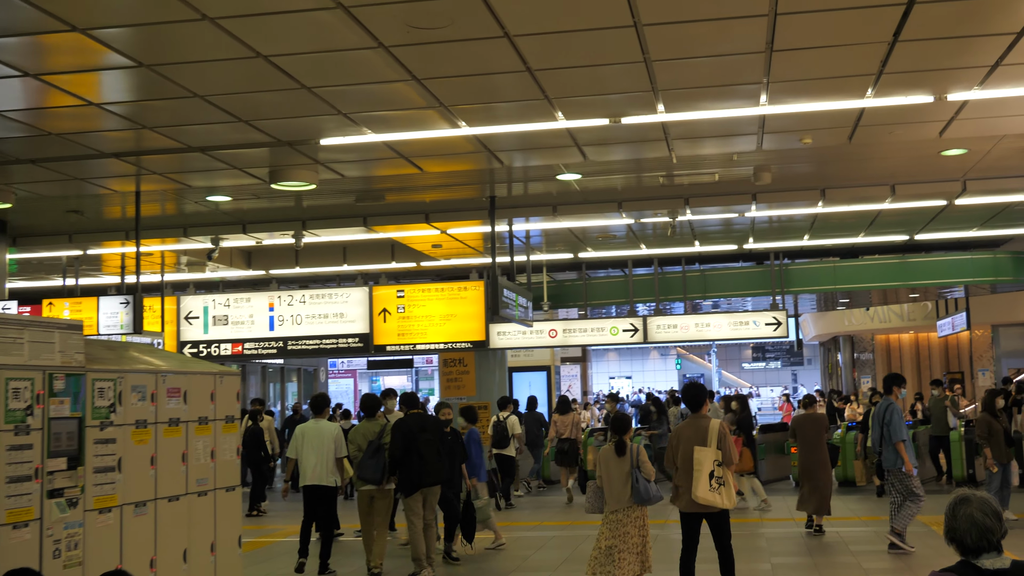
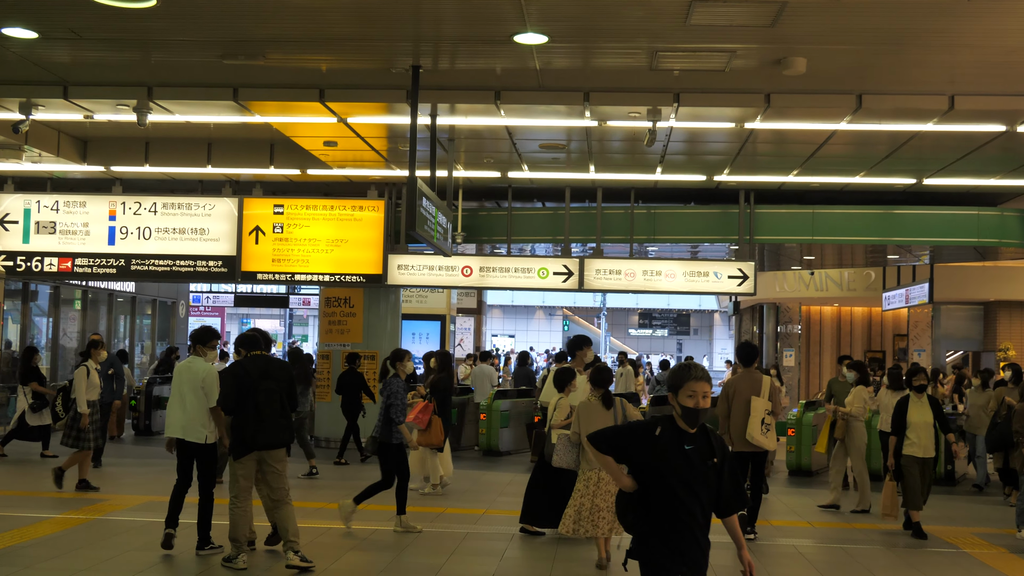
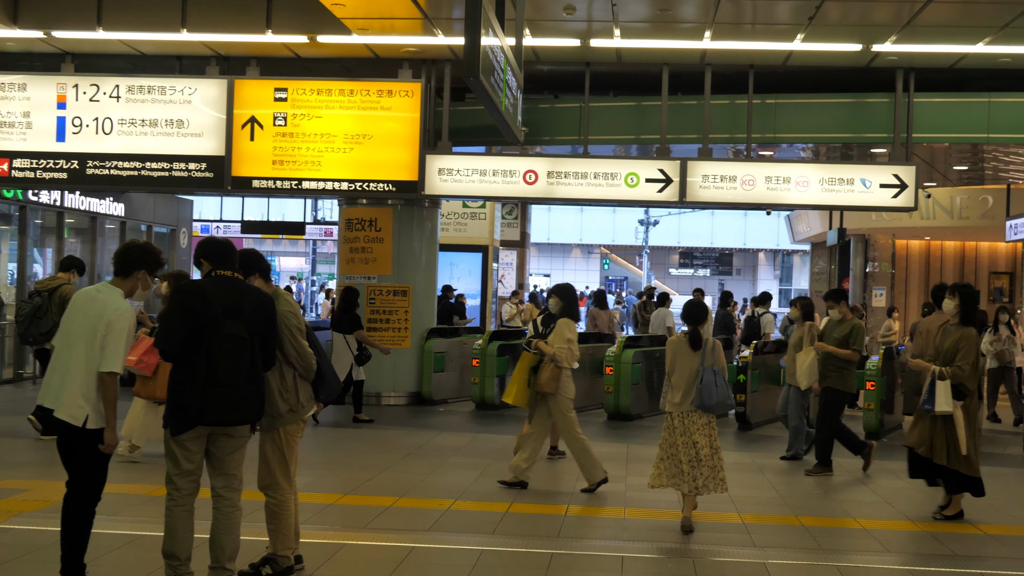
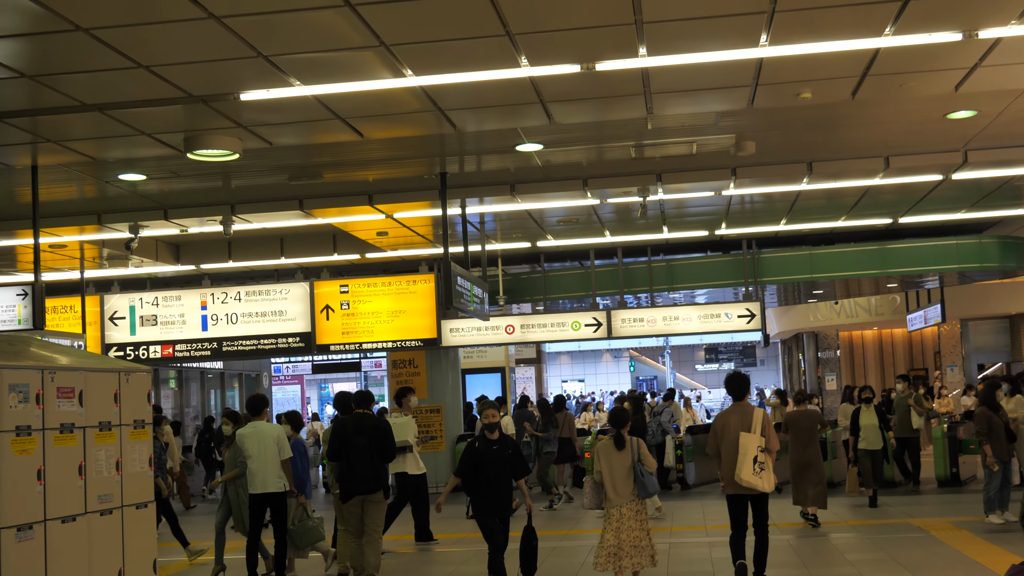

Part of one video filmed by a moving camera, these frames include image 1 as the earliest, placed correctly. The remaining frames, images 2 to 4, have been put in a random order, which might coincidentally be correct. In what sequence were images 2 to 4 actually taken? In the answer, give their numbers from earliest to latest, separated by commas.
4, 2, 3
